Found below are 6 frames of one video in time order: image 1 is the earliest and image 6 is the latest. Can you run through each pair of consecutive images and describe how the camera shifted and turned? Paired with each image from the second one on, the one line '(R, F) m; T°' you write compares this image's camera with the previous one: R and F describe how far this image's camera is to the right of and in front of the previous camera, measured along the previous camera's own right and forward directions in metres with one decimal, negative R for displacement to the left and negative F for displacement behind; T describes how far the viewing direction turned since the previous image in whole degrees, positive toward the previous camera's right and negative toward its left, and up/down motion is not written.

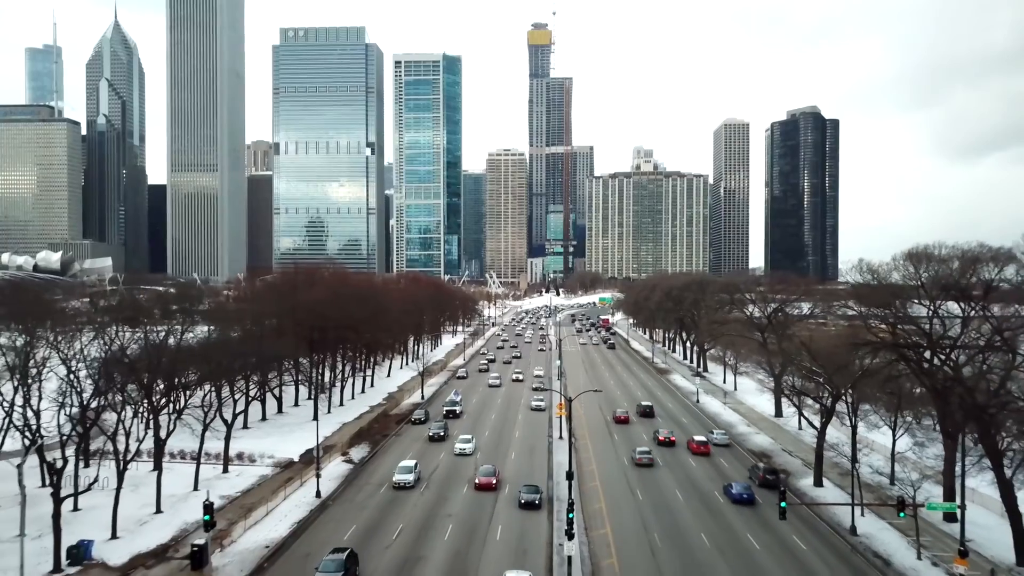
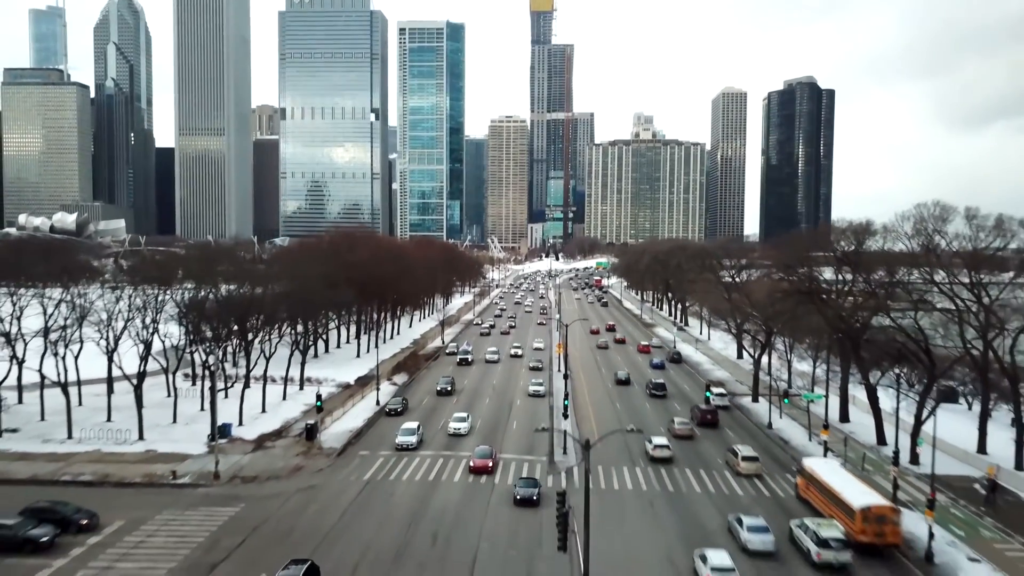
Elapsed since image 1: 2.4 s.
(-0.9, -13.6) m; 0°
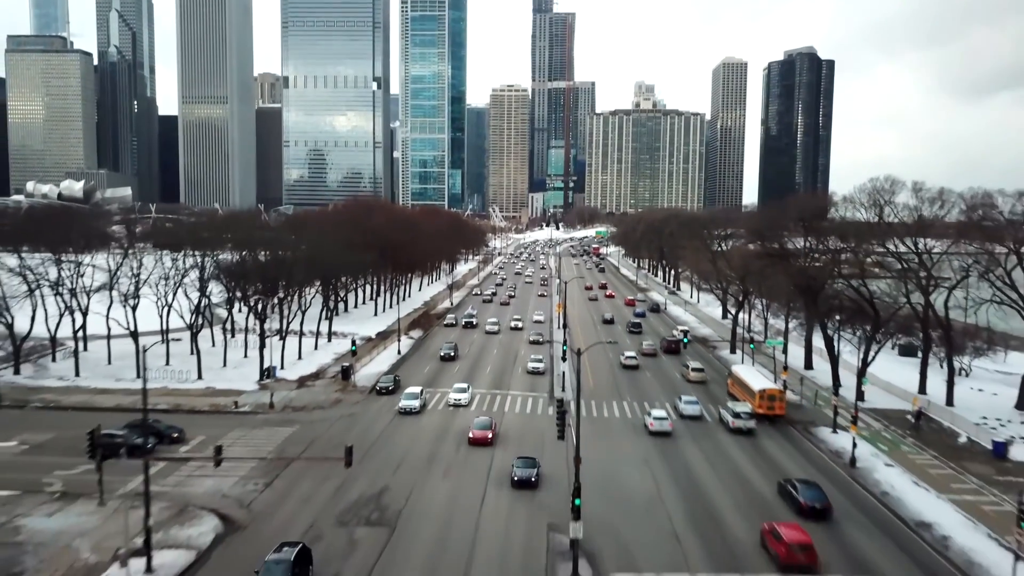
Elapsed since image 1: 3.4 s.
(-0.4, -7.2) m; 0°
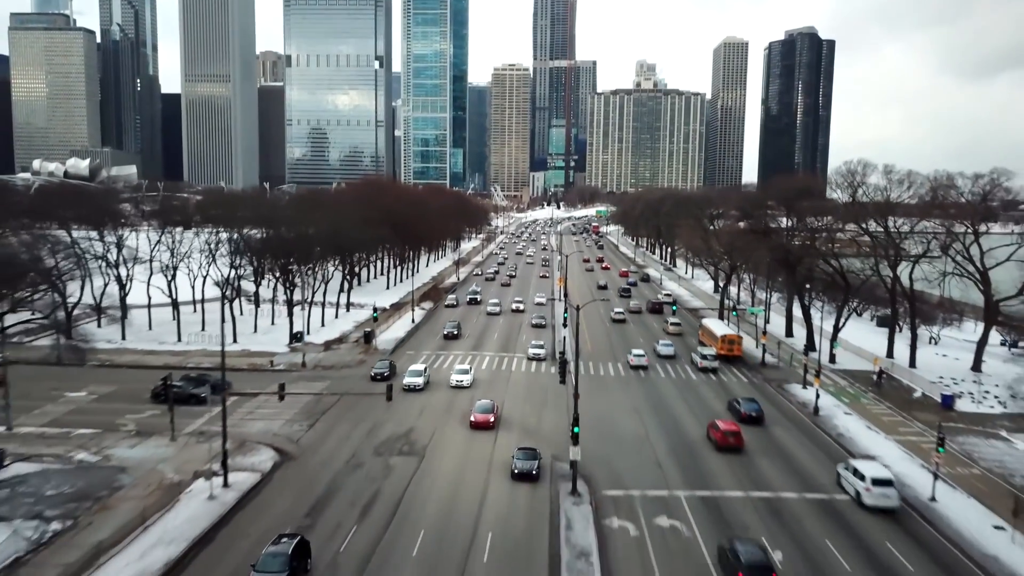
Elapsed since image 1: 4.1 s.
(-0.4, -5.4) m; 0°
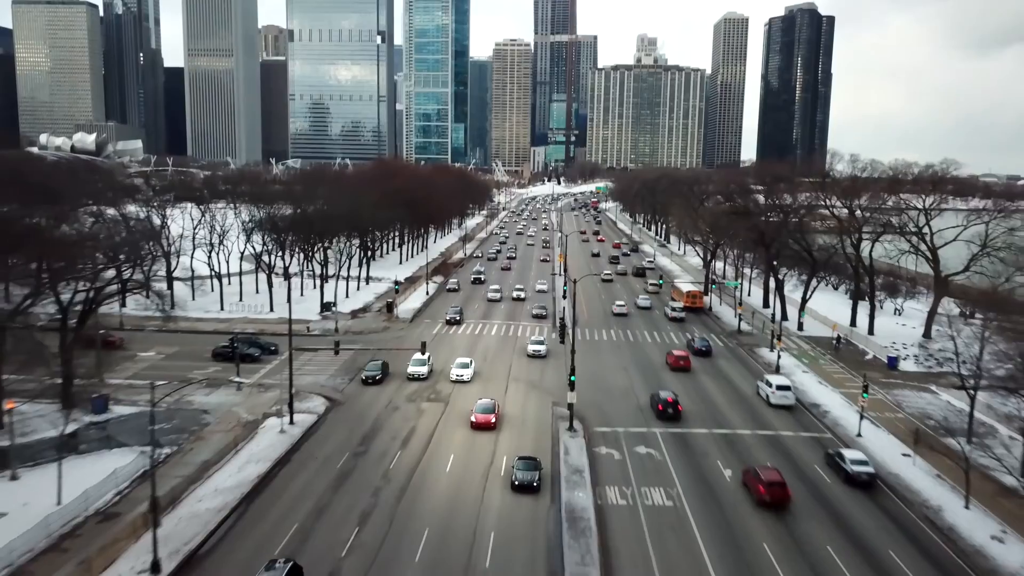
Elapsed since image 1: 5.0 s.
(-0.5, -7.3) m; 0°
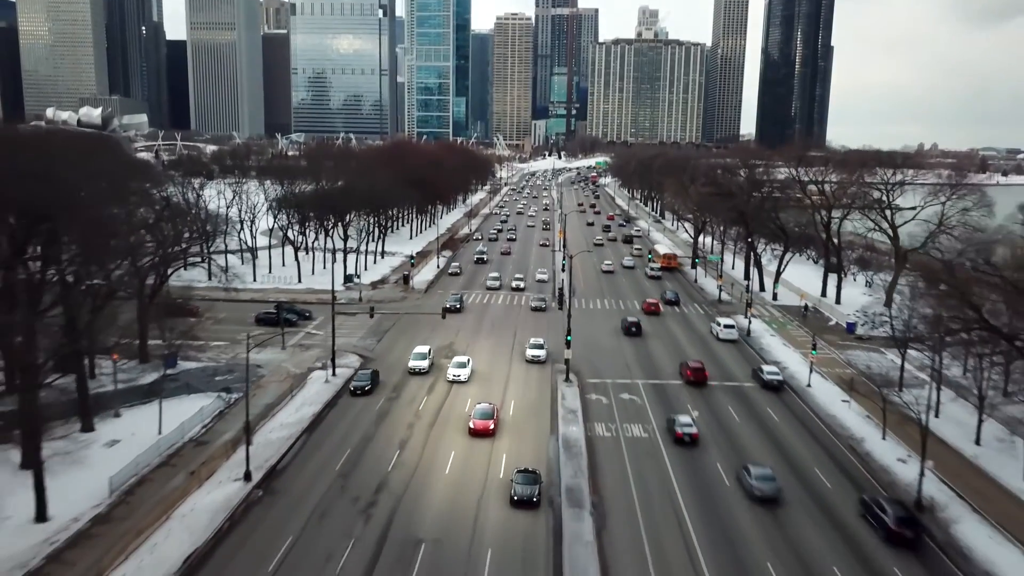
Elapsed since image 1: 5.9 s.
(-0.3, -7.3) m; 0°
